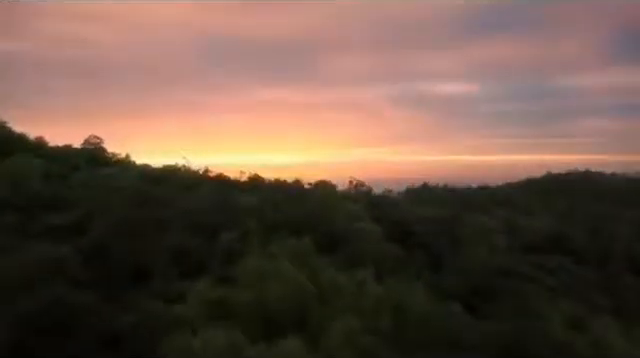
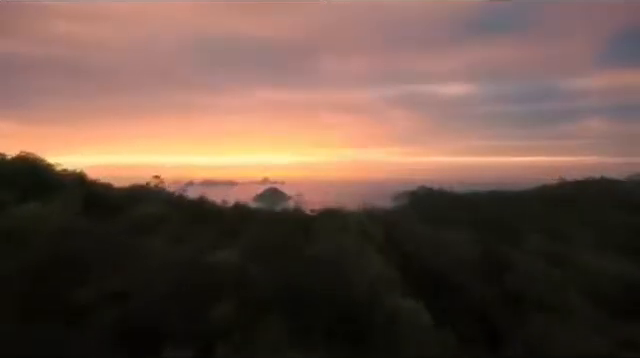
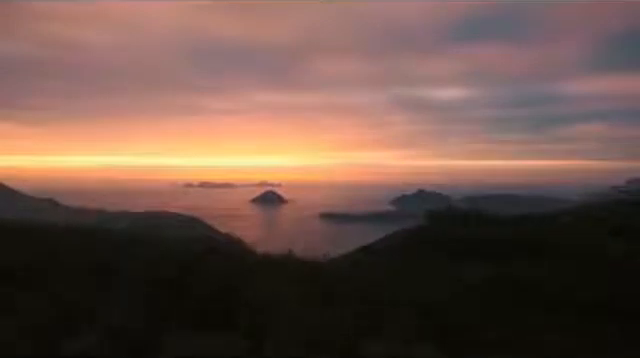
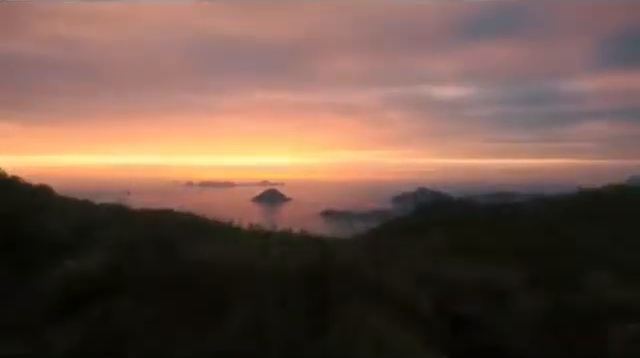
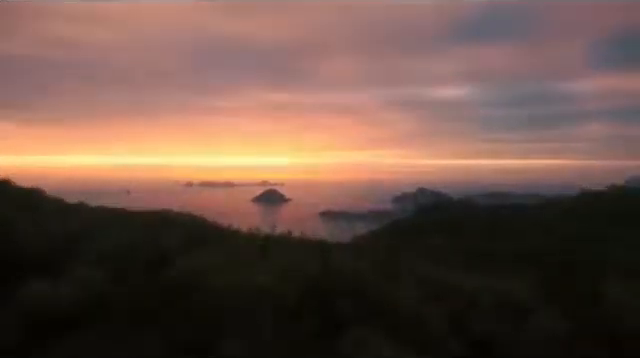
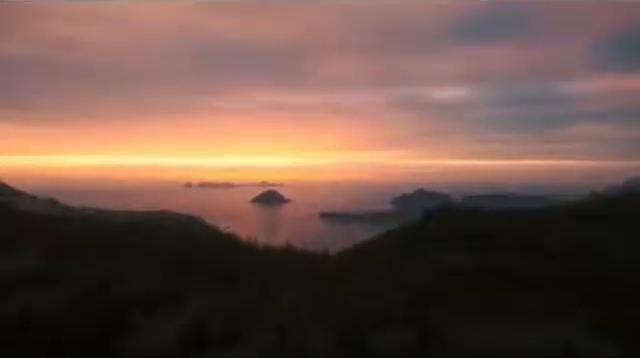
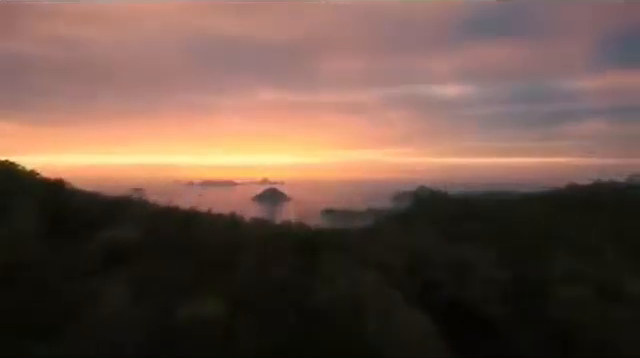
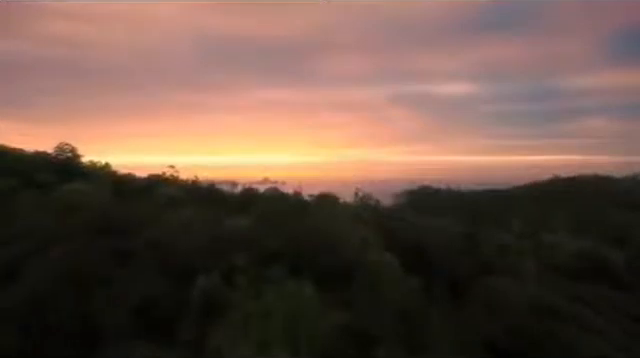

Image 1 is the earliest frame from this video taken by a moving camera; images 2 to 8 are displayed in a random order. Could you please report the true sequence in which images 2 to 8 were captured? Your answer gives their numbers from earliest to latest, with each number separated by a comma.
8, 2, 7, 4, 5, 6, 3
